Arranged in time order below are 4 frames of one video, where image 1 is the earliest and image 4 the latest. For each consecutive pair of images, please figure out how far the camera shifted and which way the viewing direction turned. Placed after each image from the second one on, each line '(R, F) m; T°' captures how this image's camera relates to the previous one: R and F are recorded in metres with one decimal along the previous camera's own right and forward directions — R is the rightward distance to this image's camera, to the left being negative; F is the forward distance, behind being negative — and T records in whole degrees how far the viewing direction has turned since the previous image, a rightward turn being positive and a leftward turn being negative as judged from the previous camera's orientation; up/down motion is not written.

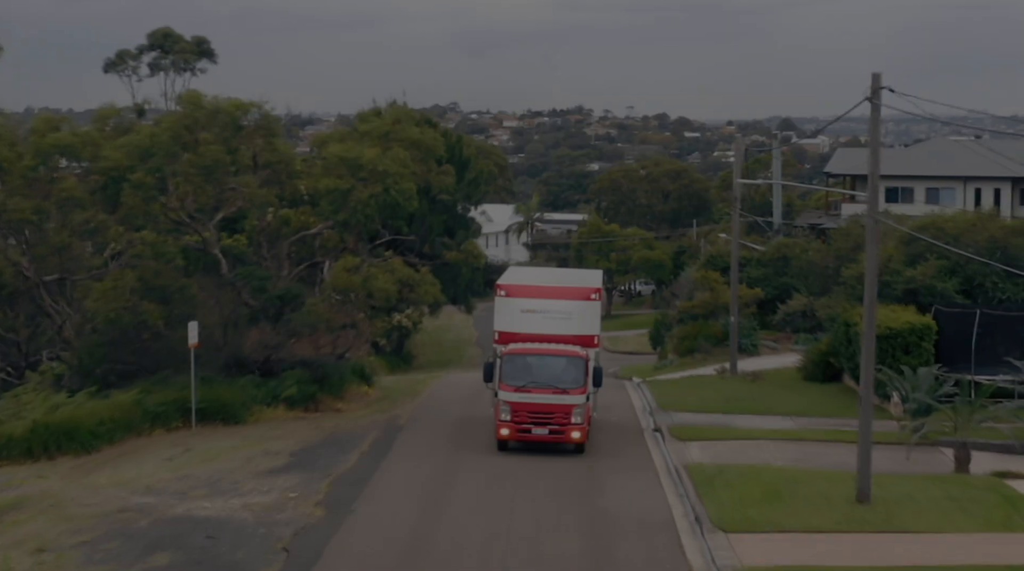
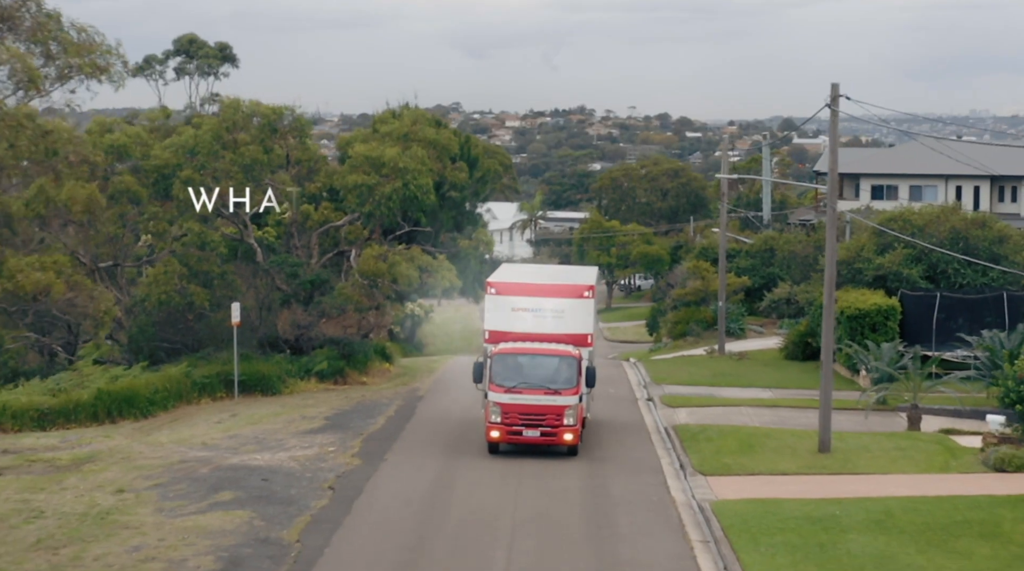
(-0.2, -3.4) m; 0°
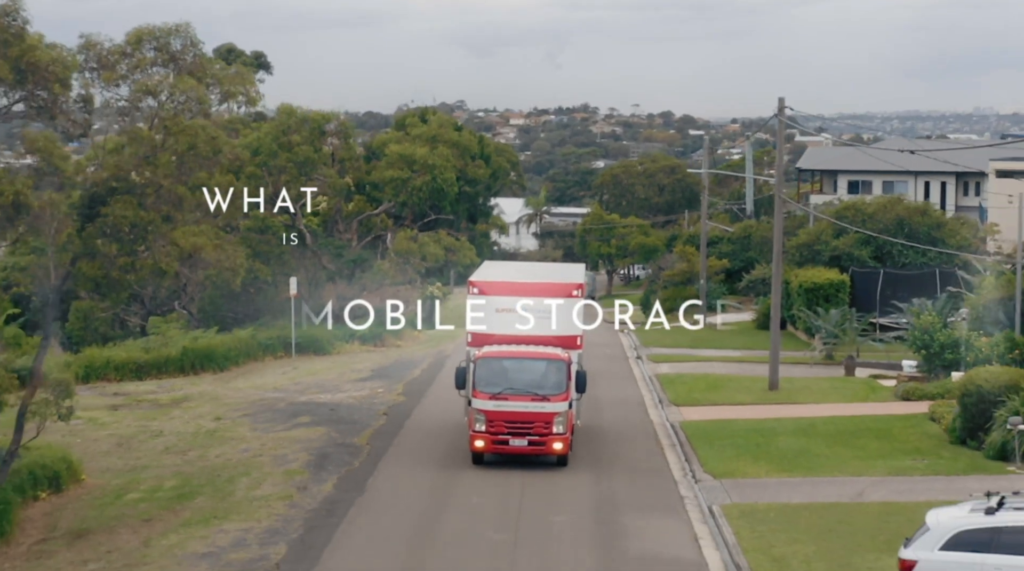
(-0.2, -6.3) m; 0°
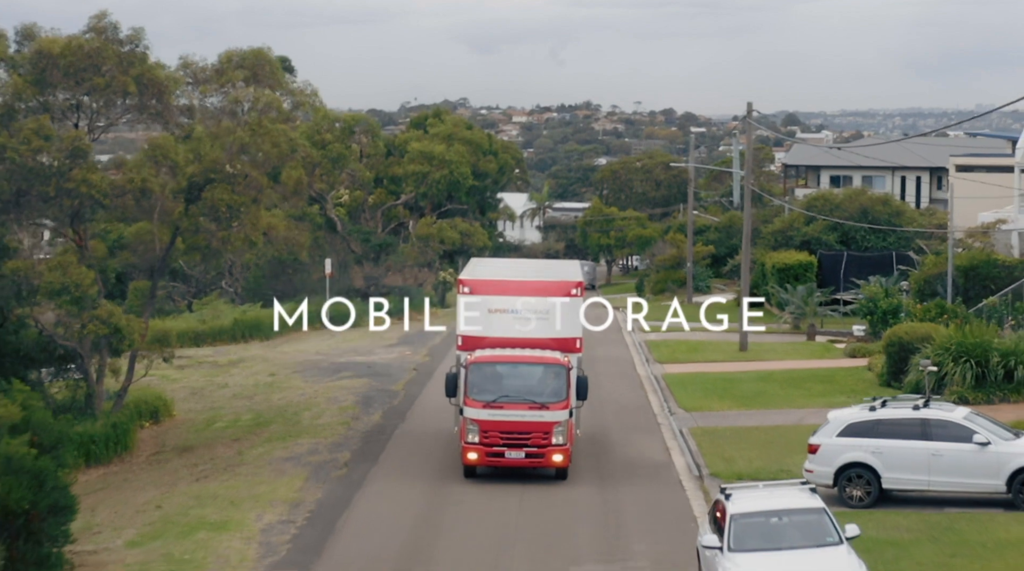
(-0.2, -5.3) m; 0°
